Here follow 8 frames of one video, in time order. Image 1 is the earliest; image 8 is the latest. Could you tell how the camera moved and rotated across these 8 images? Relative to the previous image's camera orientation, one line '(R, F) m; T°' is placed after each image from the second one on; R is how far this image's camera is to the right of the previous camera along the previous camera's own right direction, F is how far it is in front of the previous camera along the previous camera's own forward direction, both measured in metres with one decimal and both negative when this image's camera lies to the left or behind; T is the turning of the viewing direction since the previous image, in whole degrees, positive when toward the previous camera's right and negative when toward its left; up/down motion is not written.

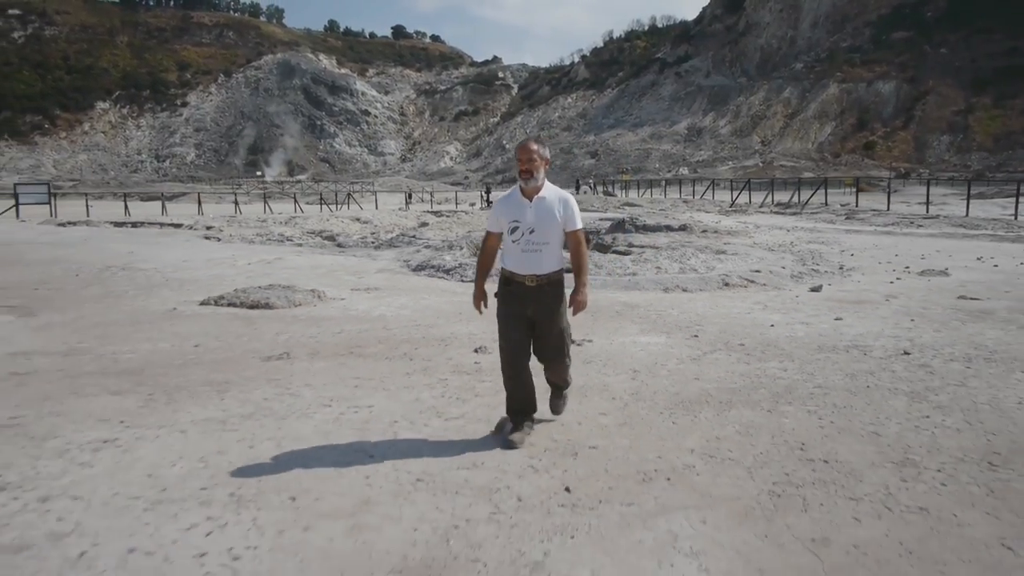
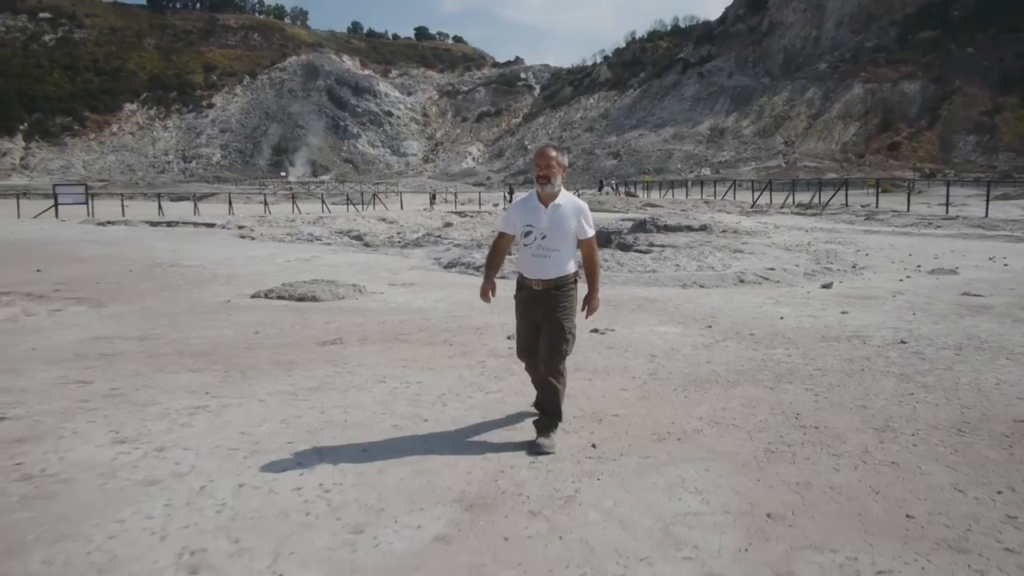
(-0.1, -0.7) m; -1°
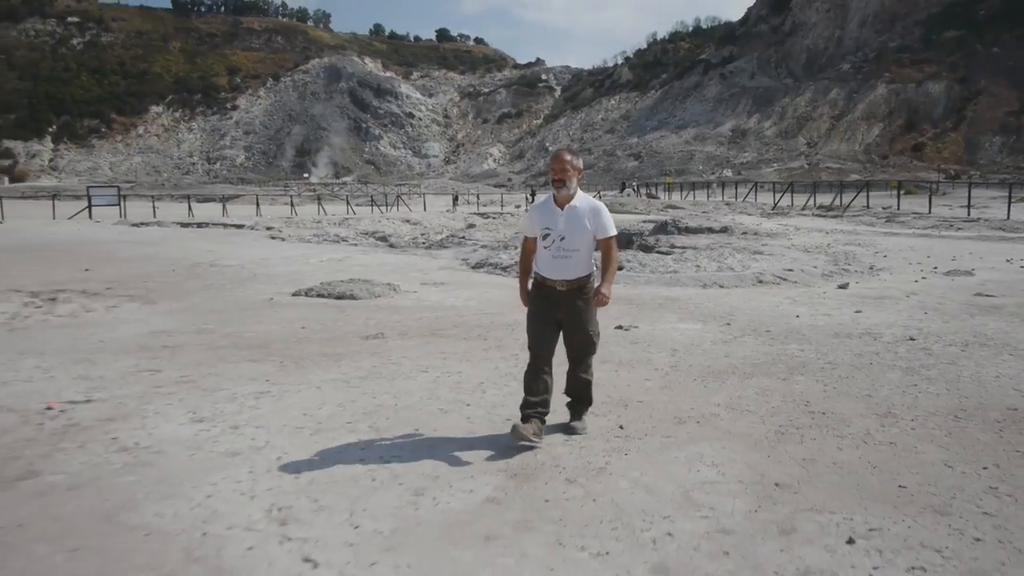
(-0.1, -0.5) m; -1°
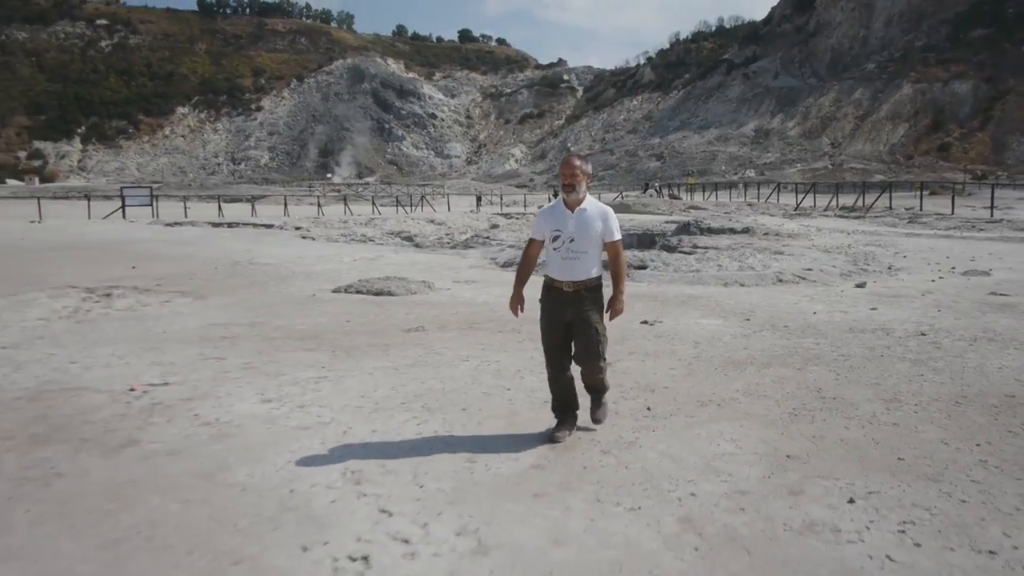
(-0.1, -0.5) m; -1°
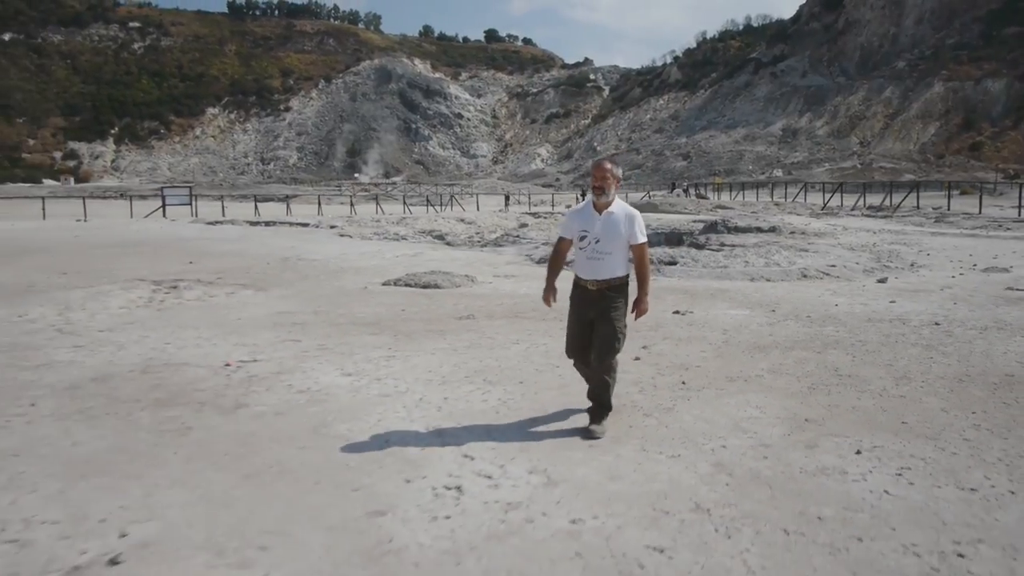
(-0.2, -0.7) m; -2°
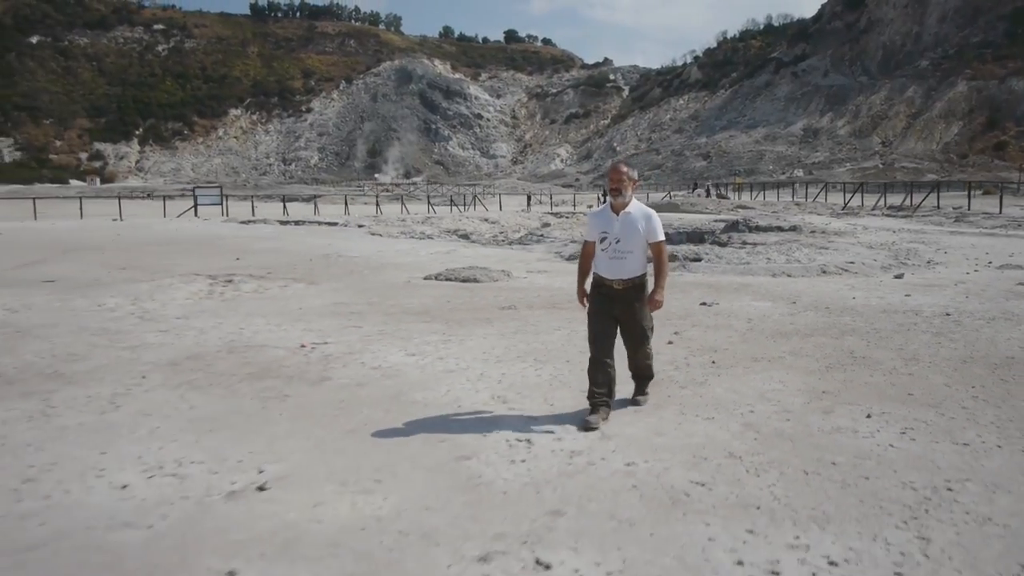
(-0.2, -0.7) m; -1°
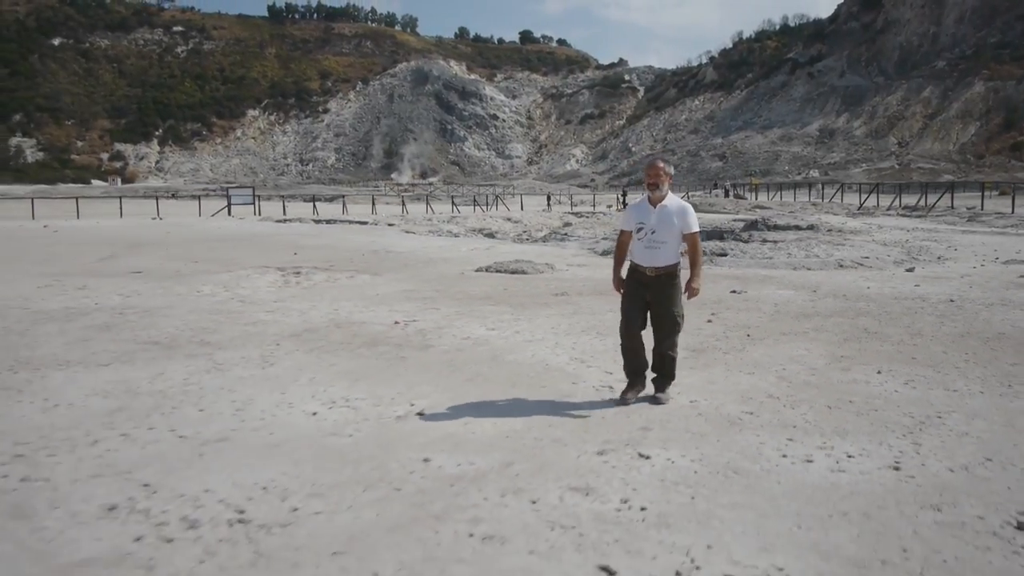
(-0.5, -1.3) m; -1°
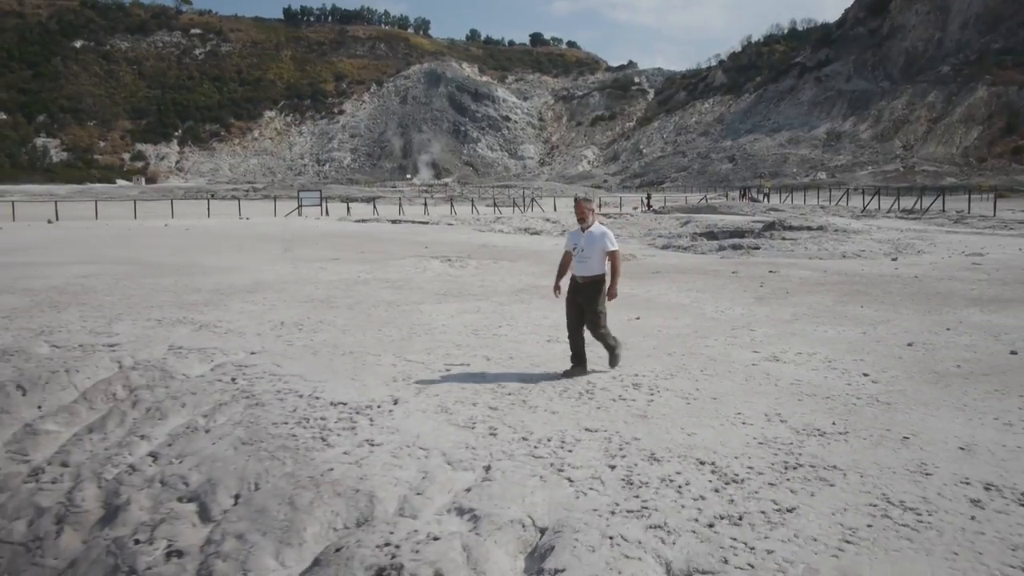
(-2.1, -5.5) m; 0°
